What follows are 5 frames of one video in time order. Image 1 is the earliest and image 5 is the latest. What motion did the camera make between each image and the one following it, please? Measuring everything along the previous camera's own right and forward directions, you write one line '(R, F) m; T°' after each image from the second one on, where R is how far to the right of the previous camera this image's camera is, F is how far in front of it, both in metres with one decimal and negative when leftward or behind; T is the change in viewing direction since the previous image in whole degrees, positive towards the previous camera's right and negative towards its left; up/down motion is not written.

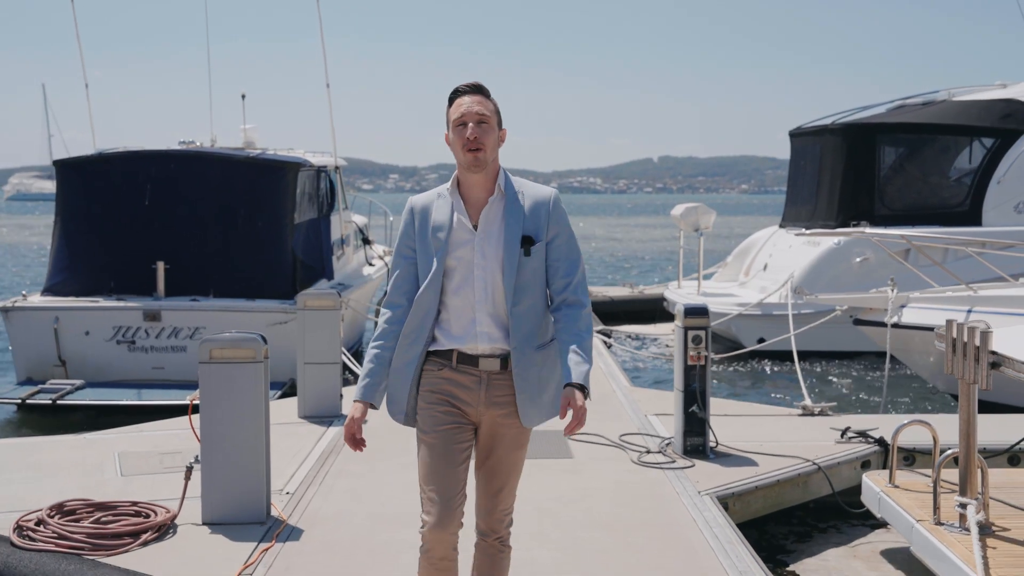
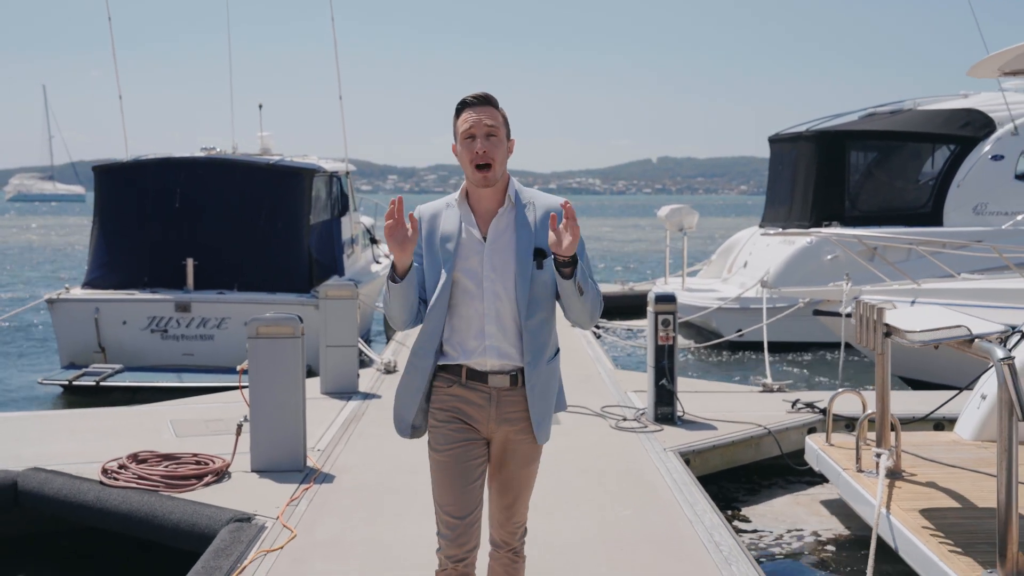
(0.0, -1.1) m; 0°
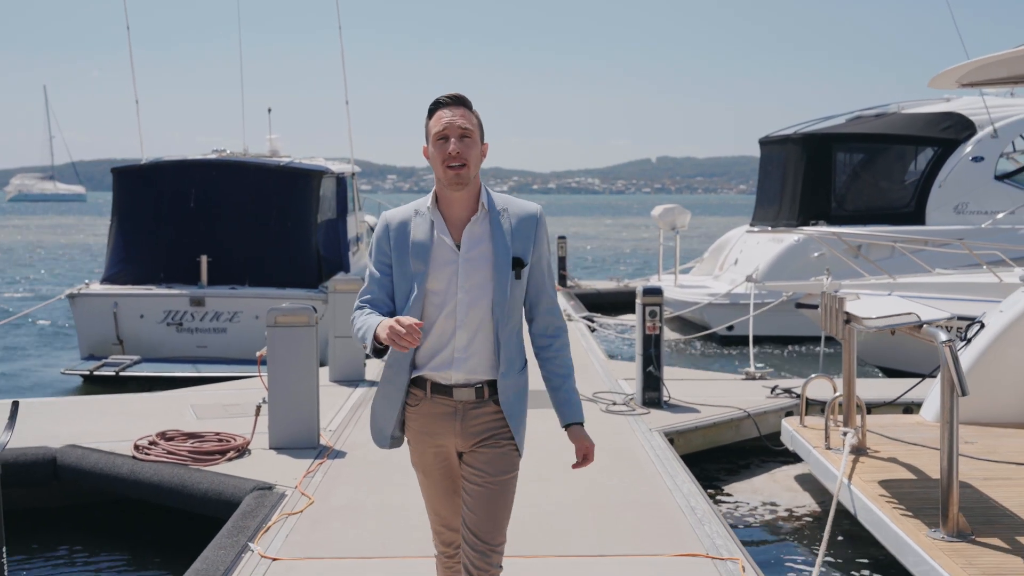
(0.0, -0.6) m; 0°
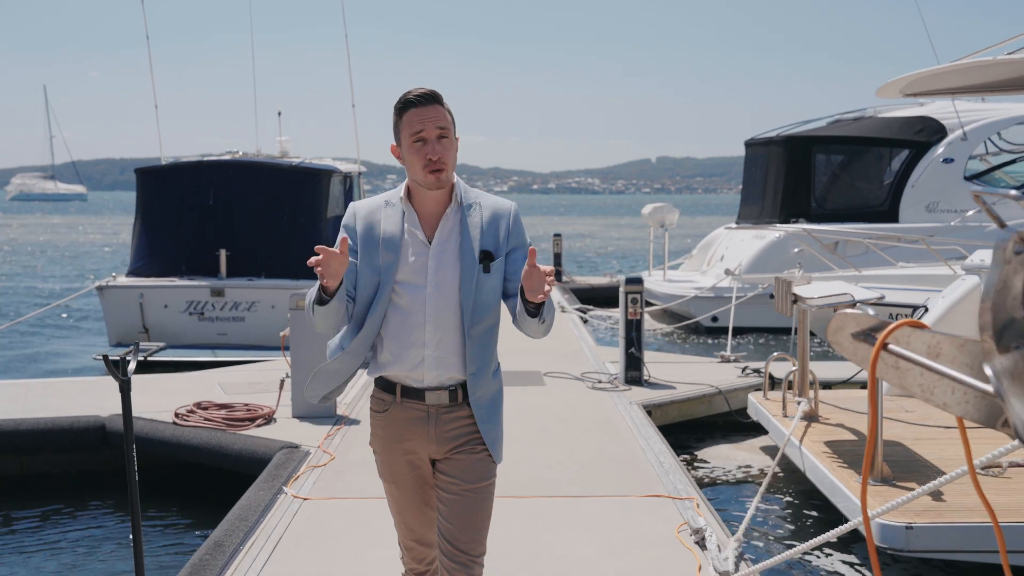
(0.0, -0.9) m; 0°
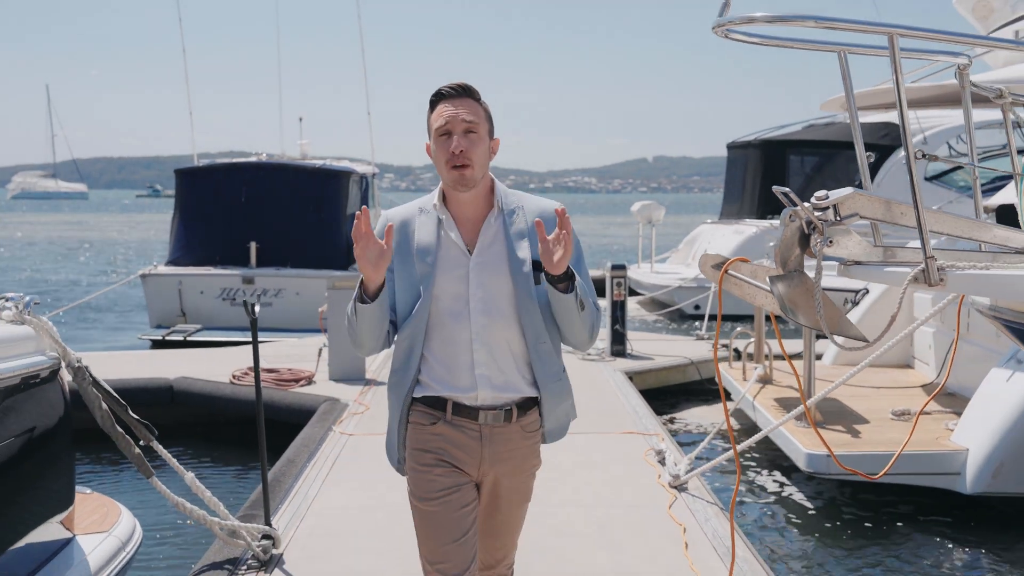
(-0.1, -1.5) m; 0°
